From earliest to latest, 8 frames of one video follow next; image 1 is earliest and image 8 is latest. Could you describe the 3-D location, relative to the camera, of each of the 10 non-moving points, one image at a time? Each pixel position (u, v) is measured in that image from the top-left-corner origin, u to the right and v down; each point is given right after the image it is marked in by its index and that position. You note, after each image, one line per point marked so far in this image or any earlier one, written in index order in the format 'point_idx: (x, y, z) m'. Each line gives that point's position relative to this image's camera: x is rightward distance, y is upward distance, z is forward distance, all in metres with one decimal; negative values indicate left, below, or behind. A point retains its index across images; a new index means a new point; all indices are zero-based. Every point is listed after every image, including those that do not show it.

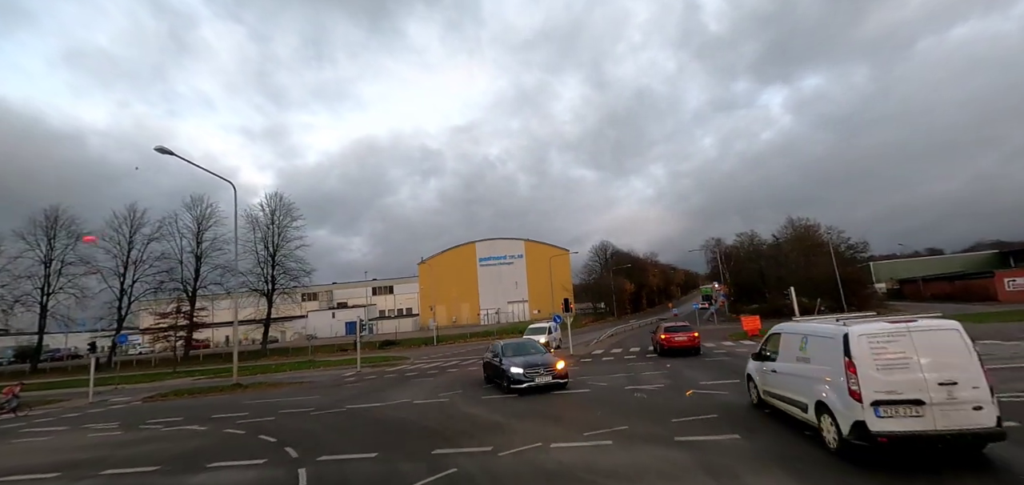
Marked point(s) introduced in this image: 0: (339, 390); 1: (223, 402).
0: (-6.7, -5.7, +19.3) m
1: (-10.7, -5.9, +18.1) m
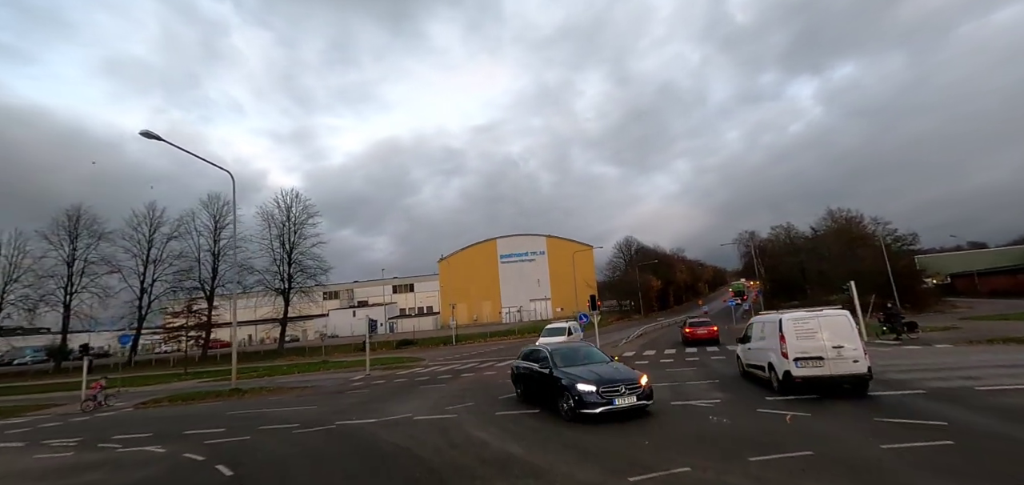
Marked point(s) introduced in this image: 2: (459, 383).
0: (-6.0, -5.4, +17.2) m
1: (-10.0, -5.7, +16.3) m
2: (-2.0, -5.2, +18.3) m
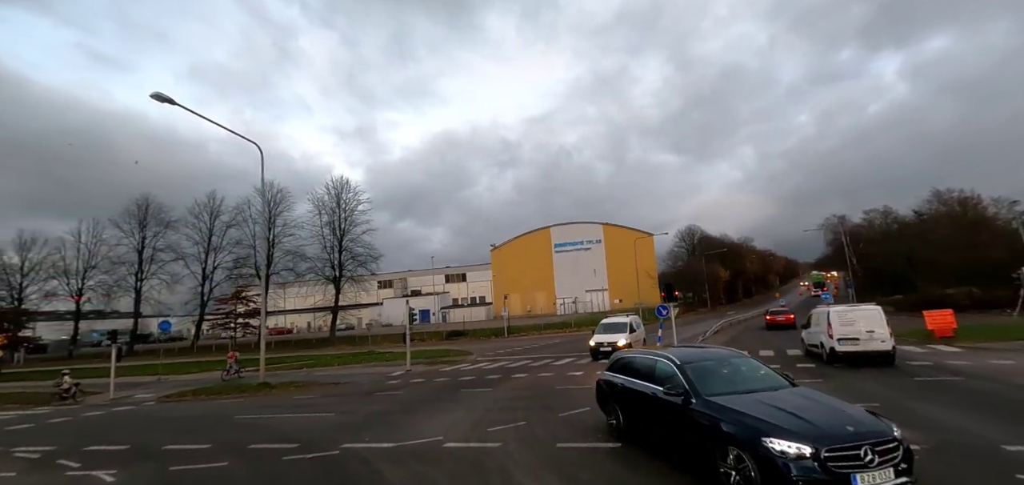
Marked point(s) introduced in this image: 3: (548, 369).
0: (-4.2, -4.6, +14.4) m
1: (-8.3, -4.9, +13.9) m
2: (-0.2, -4.4, +15.1) m
3: (+1.3, -4.7, +18.5) m
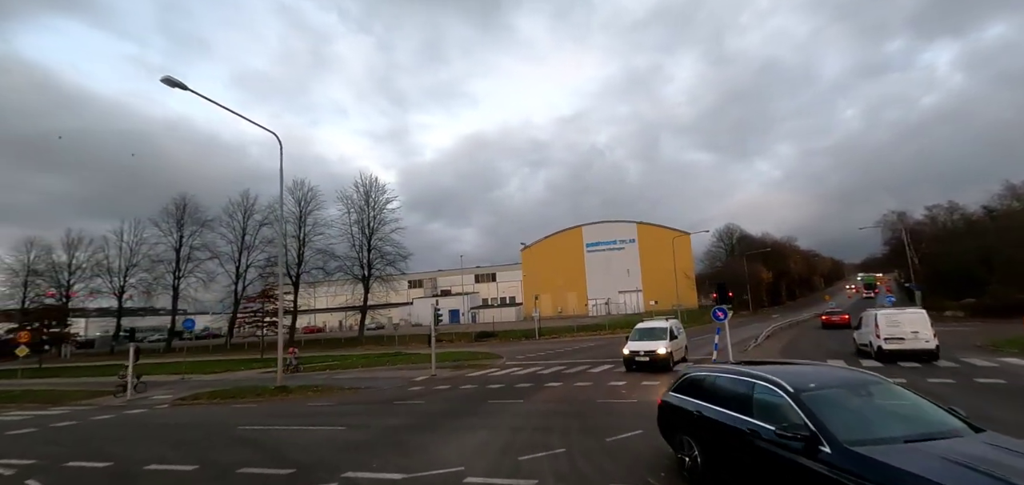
0: (-3.3, -4.4, +12.9) m
1: (-7.5, -4.7, +12.7) m
2: (+0.8, -4.2, +13.4) m
3: (+2.4, -4.6, +16.6) m
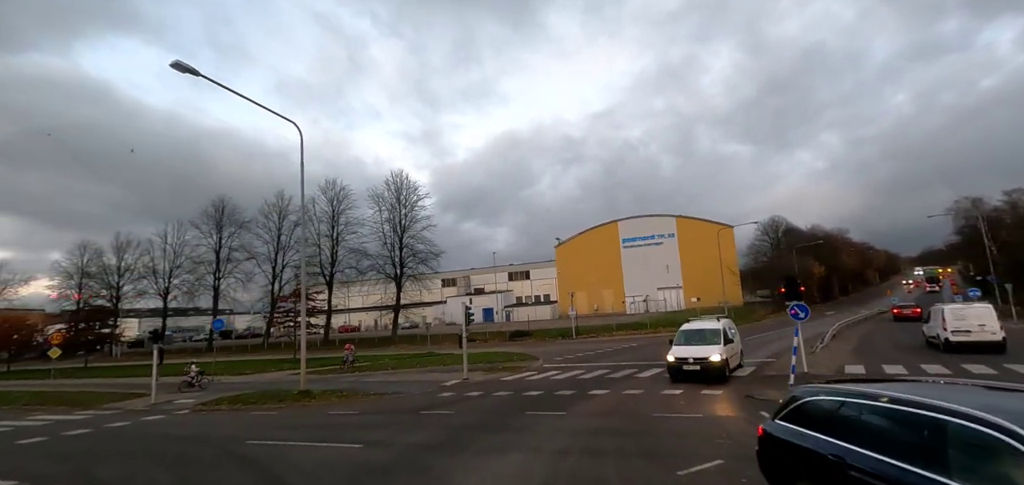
0: (-2.4, -4.2, +11.5) m
1: (-6.6, -4.5, +11.5) m
2: (+1.7, -3.9, +11.6) m
3: (+3.6, -4.2, +14.8) m
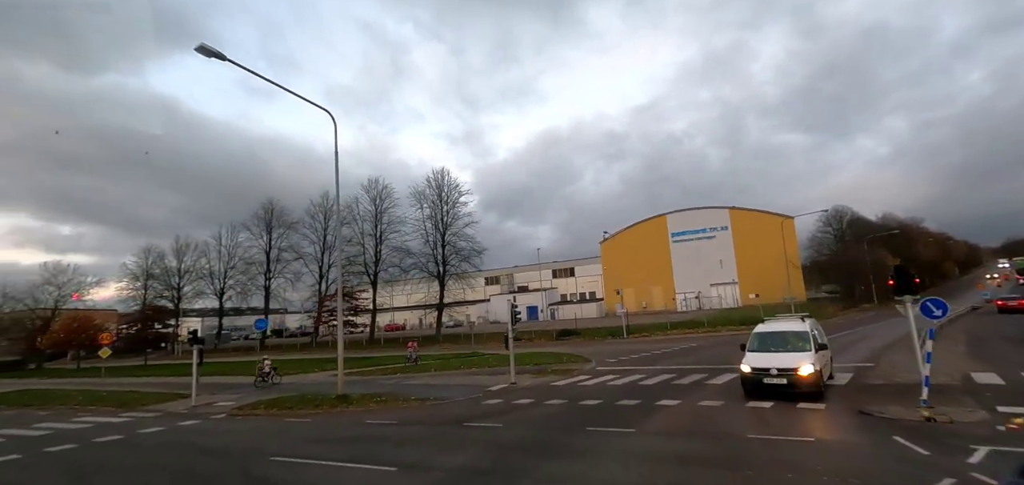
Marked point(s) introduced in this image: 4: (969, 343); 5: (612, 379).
0: (-1.2, -4.0, +10.0) m
1: (-5.4, -4.4, +10.4) m
2: (+2.9, -3.6, +9.8) m
3: (+5.0, -3.9, +12.8) m
4: (+17.5, -4.0, +19.1) m
5: (+3.5, -4.7, +17.1) m
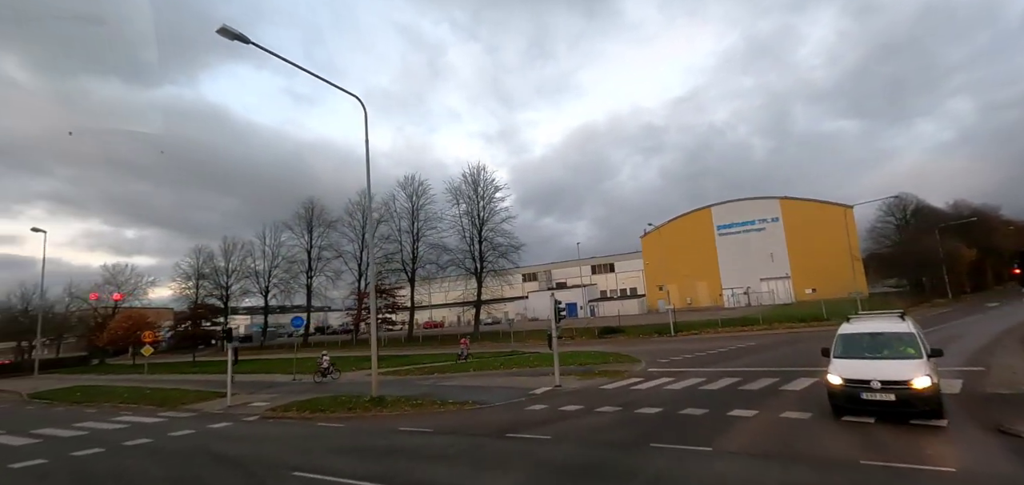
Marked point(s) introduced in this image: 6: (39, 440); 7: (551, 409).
0: (-0.3, -3.8, +8.7) m
1: (-4.4, -4.2, +9.4) m
2: (+3.7, -3.3, +8.2) m
3: (+6.1, -3.5, +11.0) m
4: (+19.0, -3.4, +16.5) m
5: (+4.9, -4.3, +15.4) m
6: (-14.3, -6.0, +15.0) m
7: (+1.1, -4.2, +12.8) m
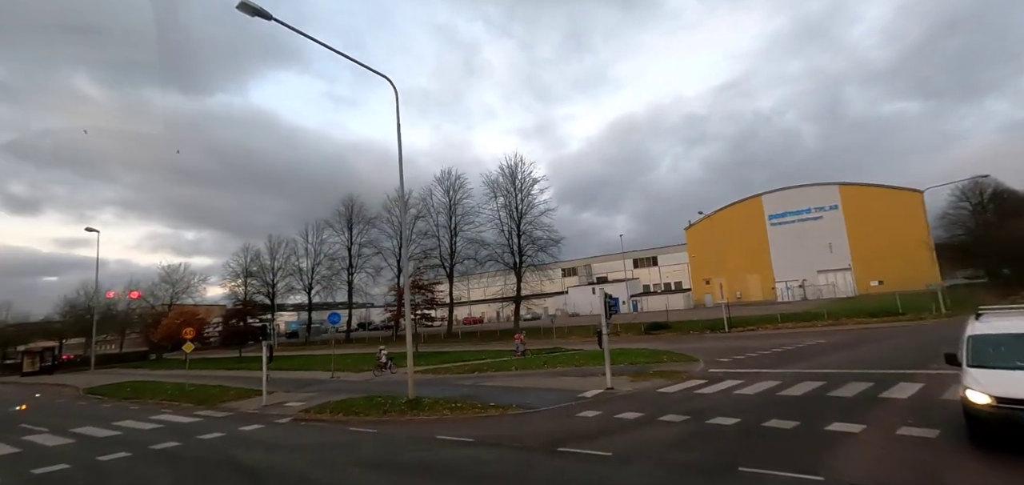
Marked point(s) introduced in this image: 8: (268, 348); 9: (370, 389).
0: (+0.5, -3.5, +7.3) m
1: (-3.5, -4.0, +8.3) m
2: (+4.5, -3.0, +6.5) m
3: (+7.1, -3.2, +9.1) m
4: (+20.4, -2.8, +13.6) m
5: (+6.3, -3.9, +13.6) m
6: (-12.9, -5.8, +14.6) m
7: (+2.3, -3.9, +11.2) m
8: (-9.8, -4.3, +20.0) m
9: (-5.7, -5.8, +19.9) m
